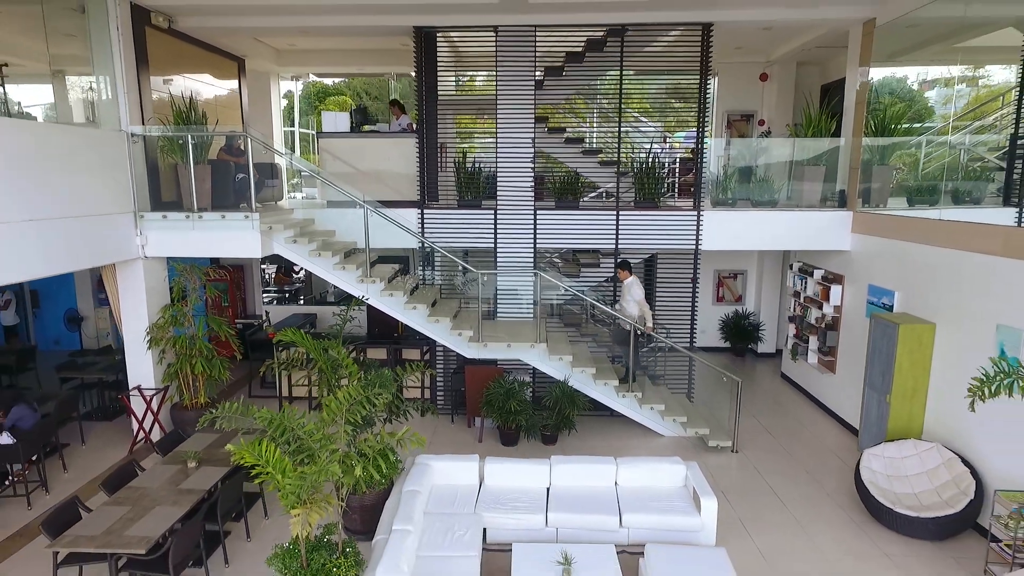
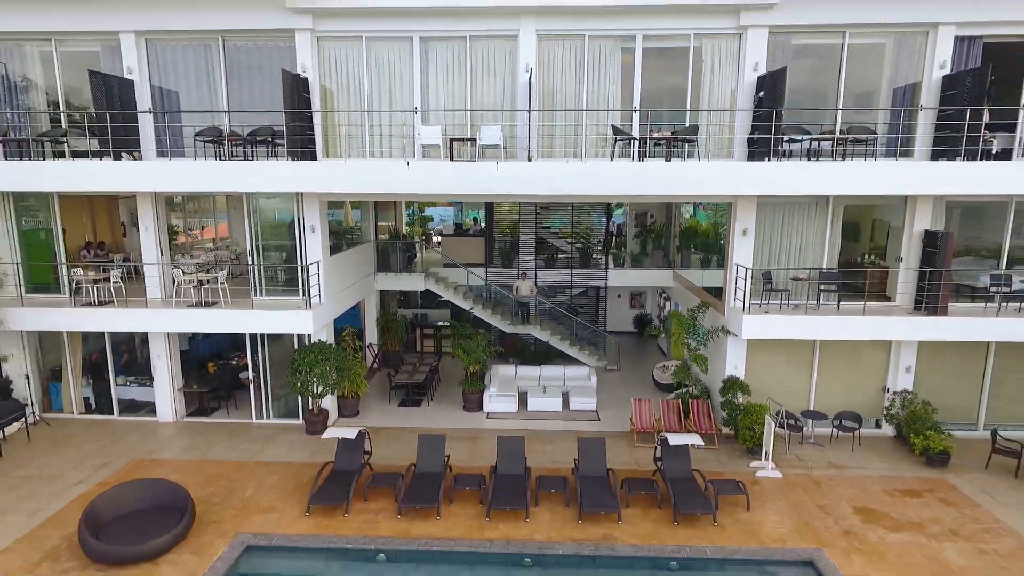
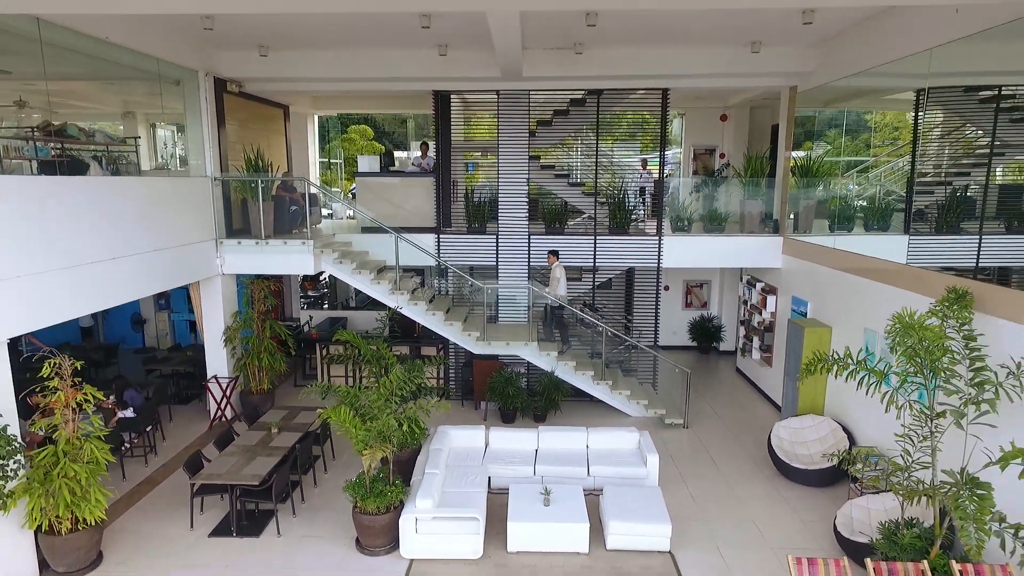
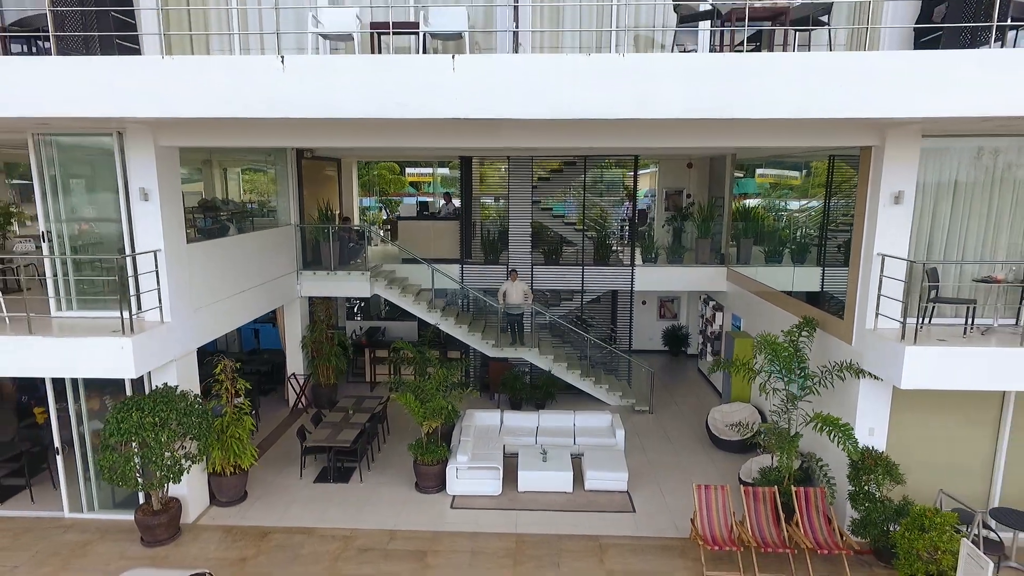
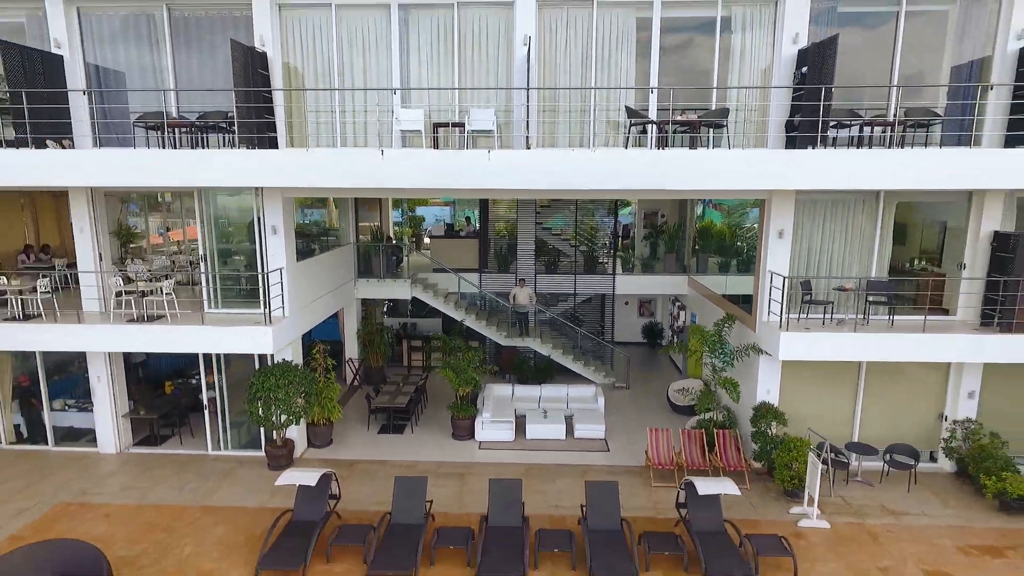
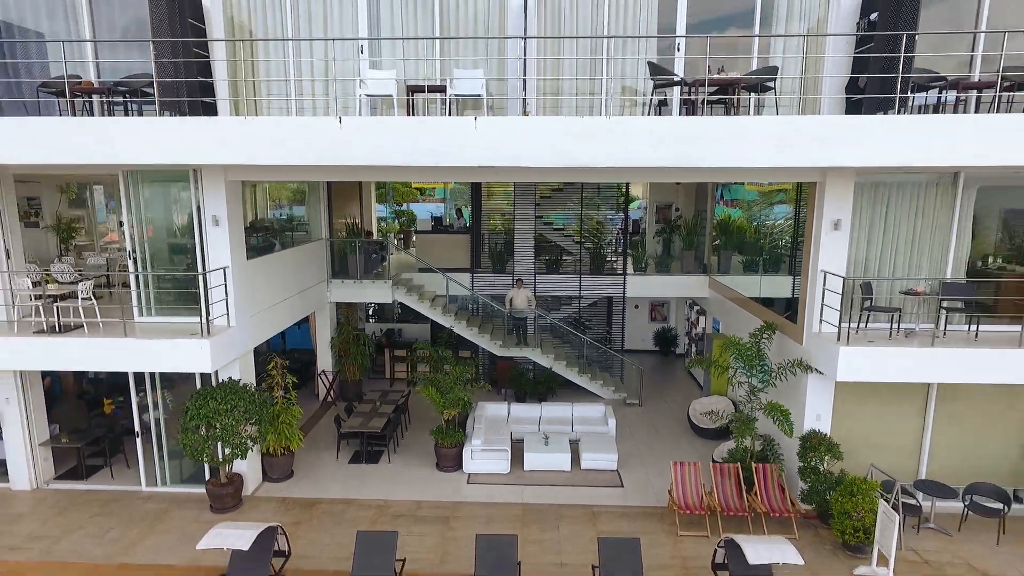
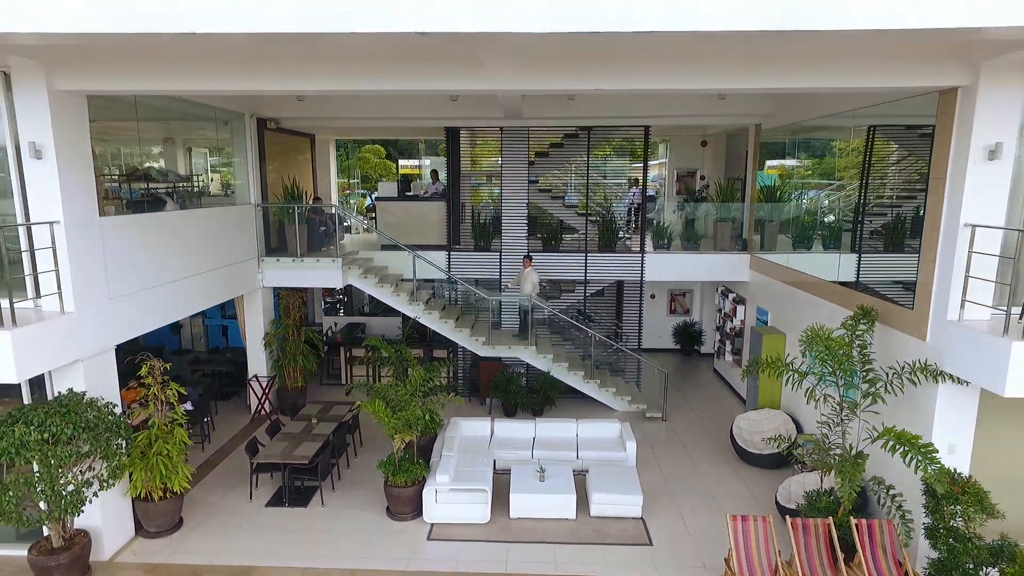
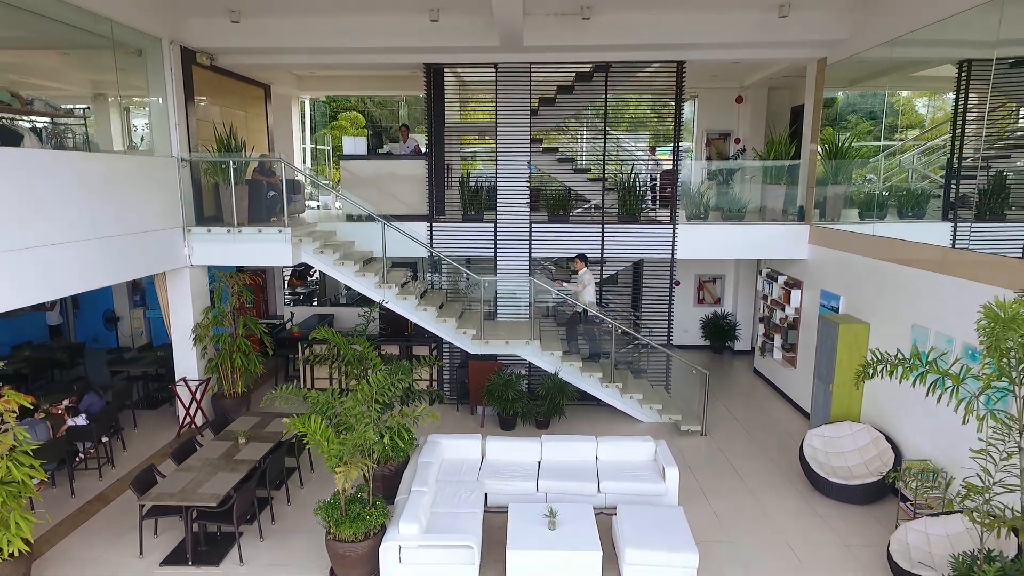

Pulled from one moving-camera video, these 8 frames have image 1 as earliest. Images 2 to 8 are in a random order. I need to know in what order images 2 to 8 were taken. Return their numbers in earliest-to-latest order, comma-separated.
8, 3, 7, 4, 6, 5, 2
